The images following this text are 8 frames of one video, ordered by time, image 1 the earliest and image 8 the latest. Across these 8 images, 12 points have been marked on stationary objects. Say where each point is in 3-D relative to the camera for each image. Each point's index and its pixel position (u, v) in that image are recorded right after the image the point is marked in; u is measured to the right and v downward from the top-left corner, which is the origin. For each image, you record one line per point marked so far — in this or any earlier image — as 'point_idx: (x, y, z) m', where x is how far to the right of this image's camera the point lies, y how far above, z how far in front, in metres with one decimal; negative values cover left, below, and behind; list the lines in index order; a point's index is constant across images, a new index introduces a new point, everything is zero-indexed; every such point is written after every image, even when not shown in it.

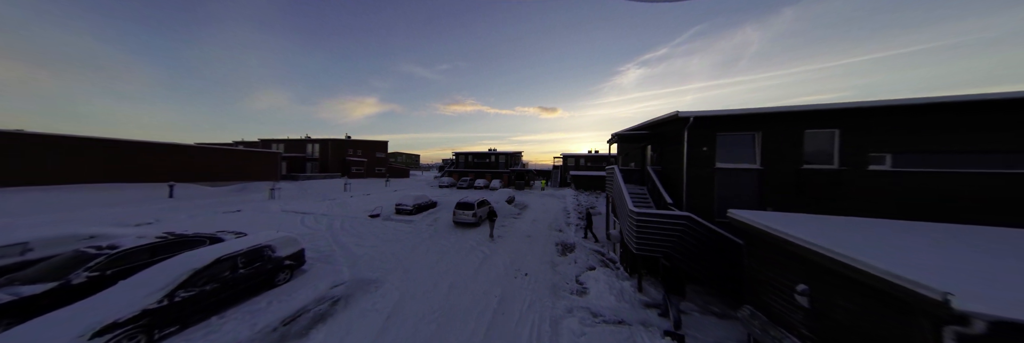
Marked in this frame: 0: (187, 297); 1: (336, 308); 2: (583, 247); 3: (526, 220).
0: (-7.2, -2.8, +4.6) m
1: (-4.9, -3.8, +5.8) m
2: (+3.3, -3.5, +9.7) m
3: (+1.0, -3.4, +14.6) m
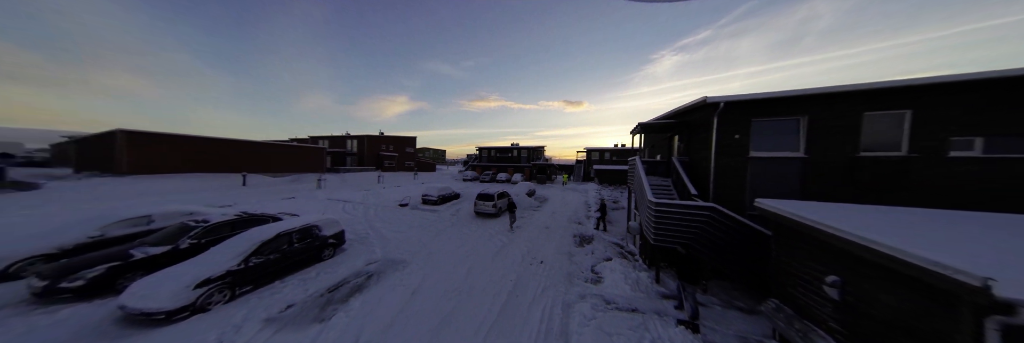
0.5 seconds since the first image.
0: (-6.8, -2.5, +5.6) m
1: (-4.5, -3.5, +6.6) m
2: (+4.2, -3.1, +9.6) m
3: (+2.3, -2.9, +14.7) m
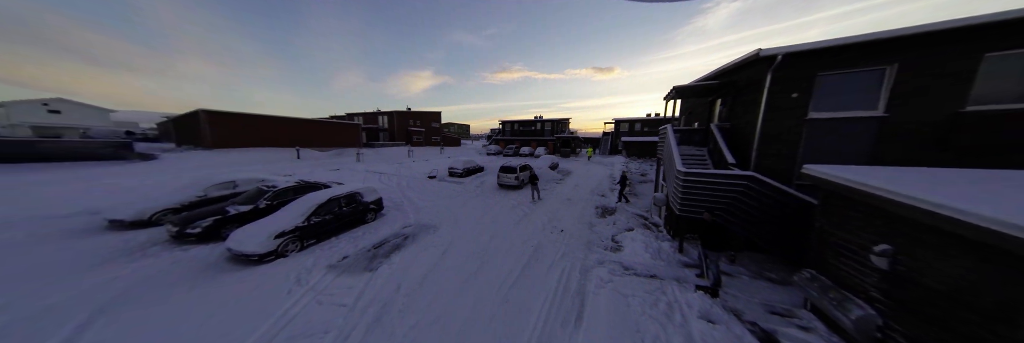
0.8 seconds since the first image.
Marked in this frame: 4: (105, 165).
0: (-6.2, -1.6, +6.6) m
1: (-3.8, -2.5, +7.5) m
2: (+5.2, -1.8, +9.4) m
3: (+3.9, -1.0, +14.6) m
4: (-26.0, +0.5, +13.2) m
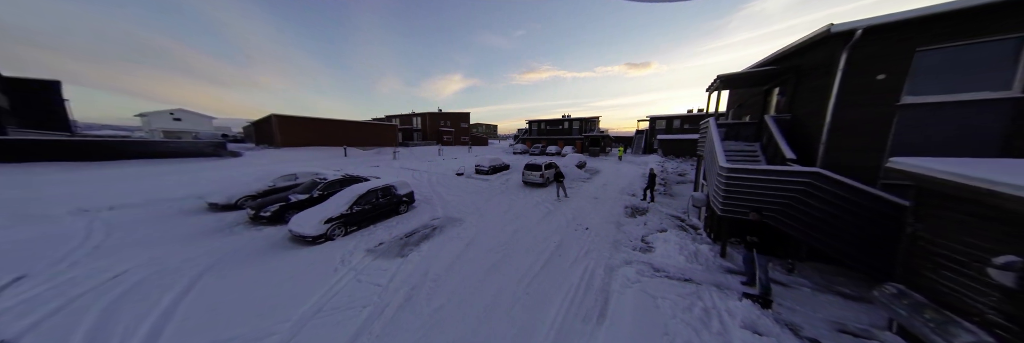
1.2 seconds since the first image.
0: (-5.5, -1.4, +7.4) m
1: (-2.9, -2.3, +7.9) m
2: (+6.2, -1.7, +8.7) m
3: (+5.6, -0.8, +14.1) m
4: (-24.2, +0.9, +16.4) m
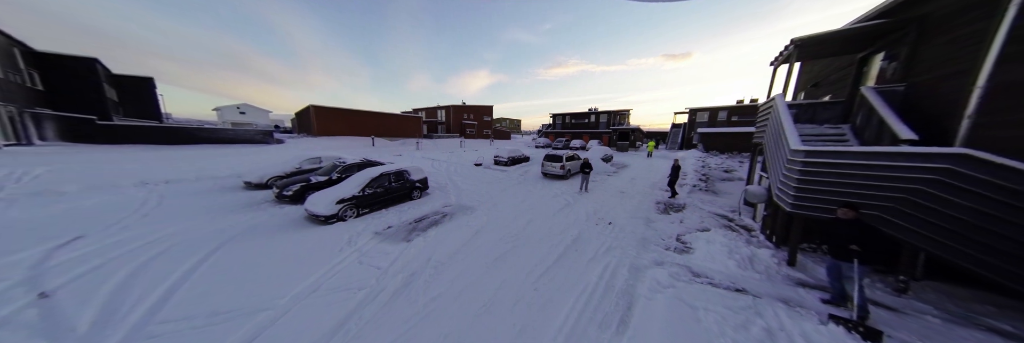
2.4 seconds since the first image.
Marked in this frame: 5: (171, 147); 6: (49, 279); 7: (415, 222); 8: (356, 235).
0: (-5.0, -0.8, +7.4) m
1: (-2.5, -1.7, +7.6) m
2: (+6.7, -1.3, +7.4) m
3: (+6.7, -0.4, +12.8) m
4: (-22.6, +2.2, +18.4) m
5: (-25.5, +1.8, +15.5) m
6: (-8.1, -1.9, +3.6) m
7: (-3.4, -1.7, +7.2) m
8: (-4.6, -1.8, +6.0) m
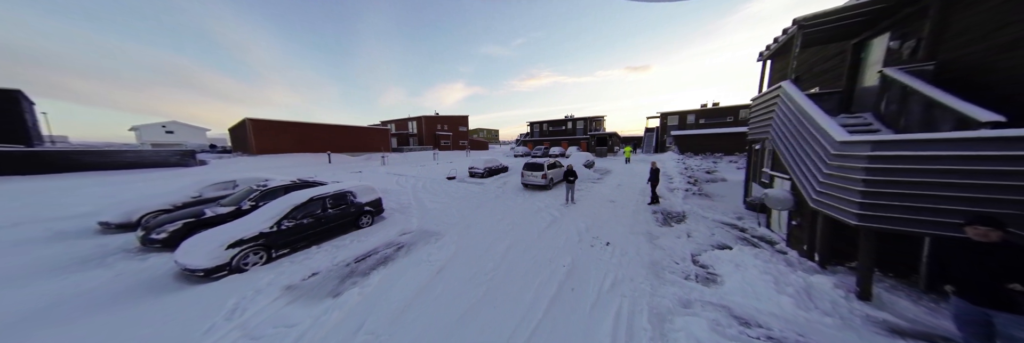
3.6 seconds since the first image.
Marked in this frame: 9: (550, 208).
0: (-5.7, -1.4, +5.4) m
1: (-3.2, -2.3, +5.8) m
2: (+5.9, -1.4, +6.5) m
3: (+5.4, -0.7, +11.9) m
4: (-24.4, +0.1, +14.8) m
5: (-27.0, -0.4, +11.7) m
6: (-8.4, -2.5, +1.3) m
7: (-4.0, -2.3, +5.3) m
8: (-5.1, -2.4, +4.1) m
9: (+1.7, -1.6, +9.0) m
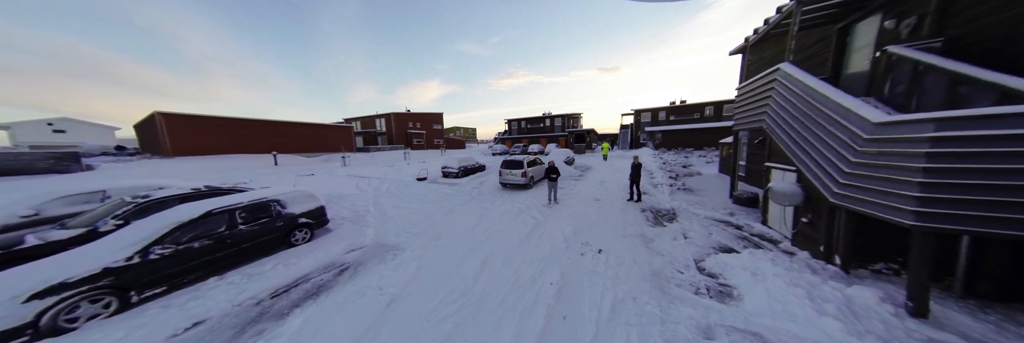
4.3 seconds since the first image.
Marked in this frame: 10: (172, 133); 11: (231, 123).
0: (-6.2, -1.5, +3.8) m
1: (-3.7, -2.3, +4.5) m
2: (+5.3, -1.2, +6.0) m
3: (+4.2, -0.5, +11.3) m
4: (-25.8, -0.4, +11.3) m
5: (-28.0, -0.9, +8.0) m
6: (-8.5, -2.7, -0.5) m
7: (-4.5, -2.4, +3.9) m
8: (-5.5, -2.5, +2.5) m
9: (+0.8, -1.5, +8.1) m
10: (-27.7, +3.3, +17.1) m
11: (-26.0, +4.7, +19.7) m
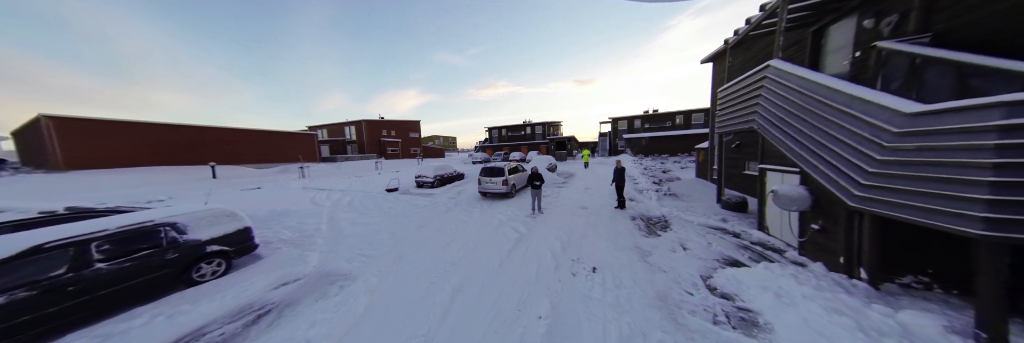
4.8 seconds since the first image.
0: (-6.5, -1.7, +2.4) m
1: (-4.1, -2.5, +3.3) m
2: (+4.7, -1.3, +5.7) m
3: (+3.2, -0.9, +10.9) m
4: (-26.7, -1.2, +8.2) m
5: (-28.6, -1.6, +4.7) m
6: (-8.4, -2.7, -2.1) m
7: (-4.8, -2.5, +2.6) m
8: (-5.6, -2.6, +1.2) m
9: (+0.1, -1.8, +7.3) m
10: (-29.2, +2.2, +14.0) m
11: (-27.7, +3.6, +16.7) m
